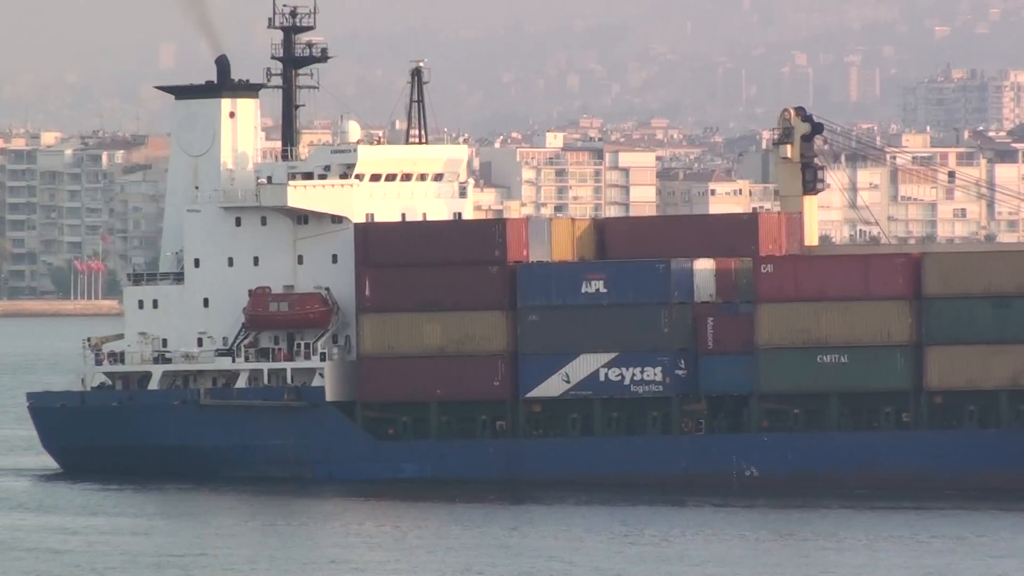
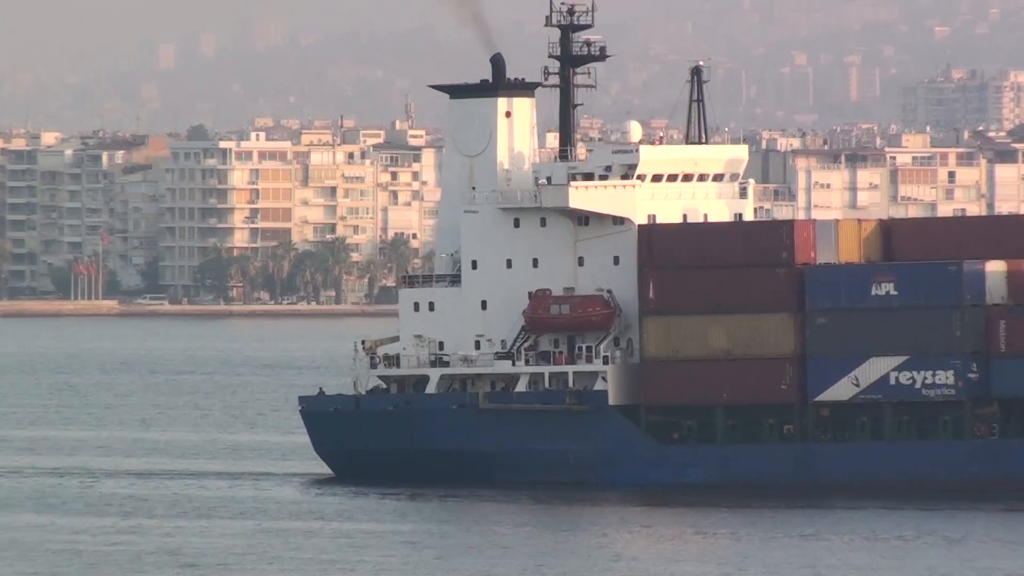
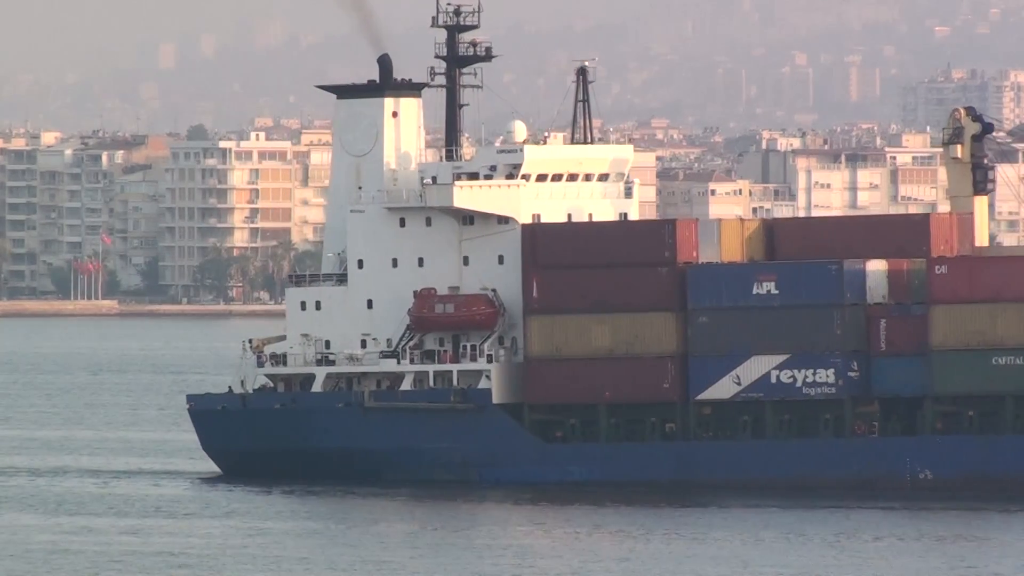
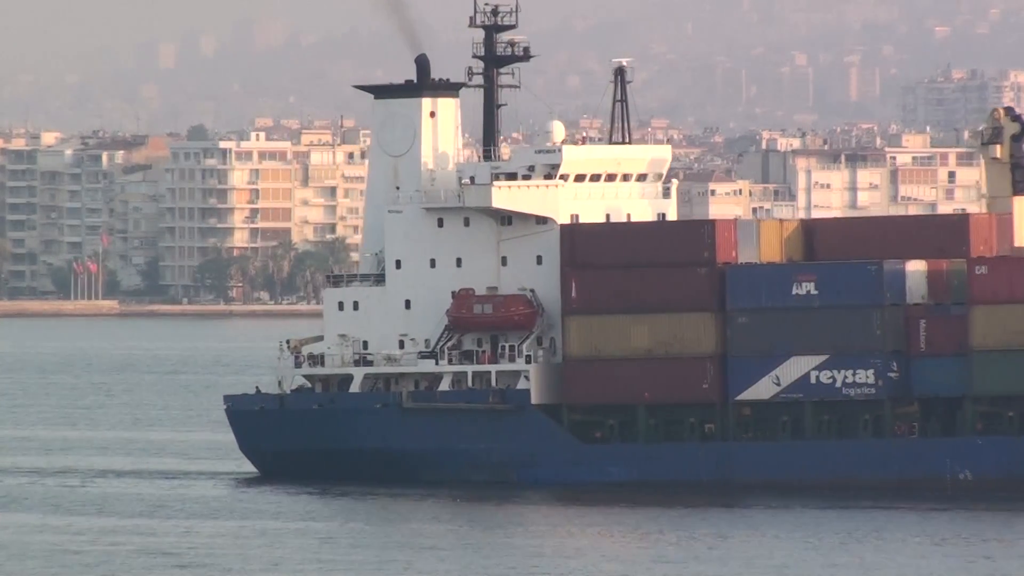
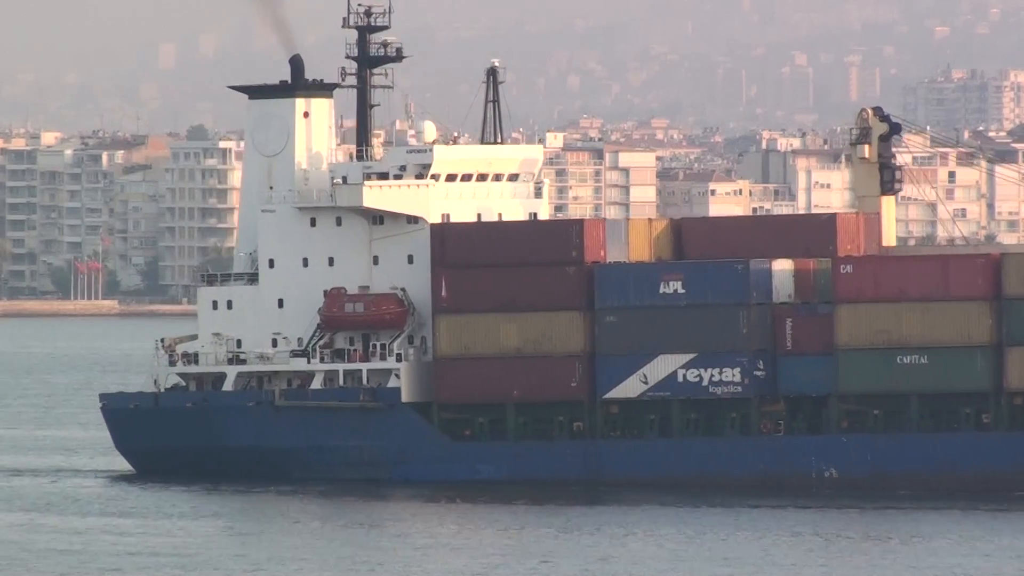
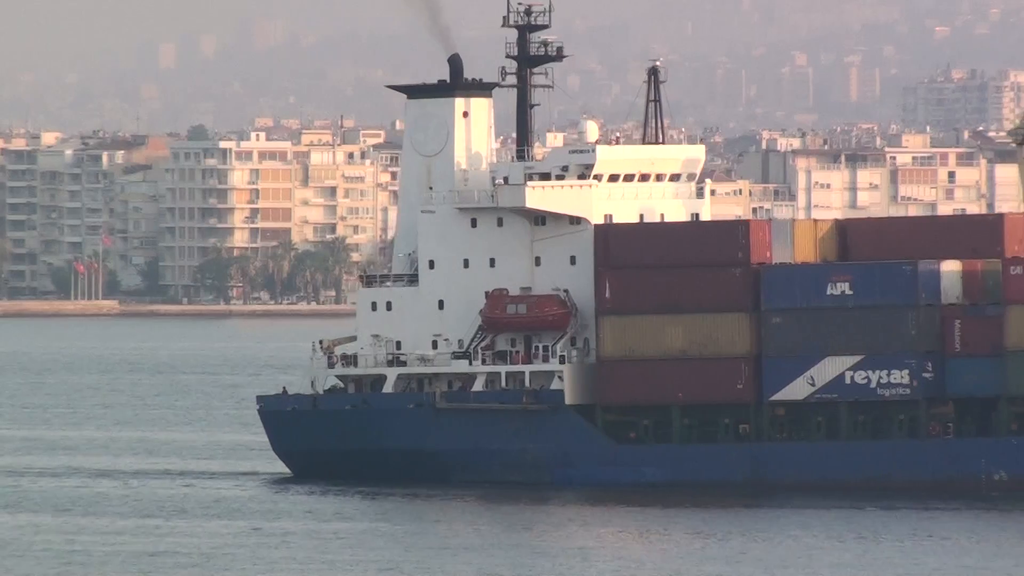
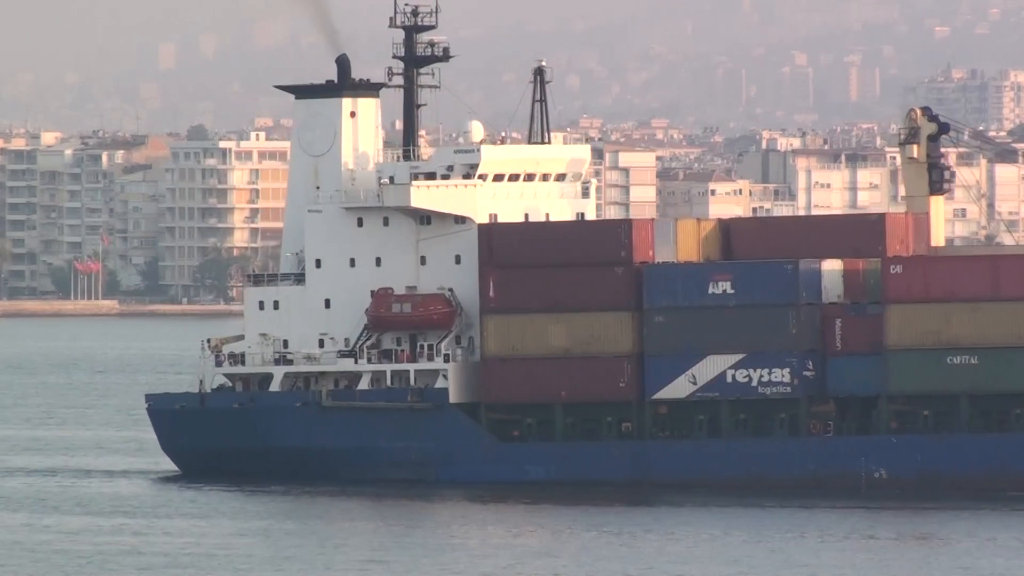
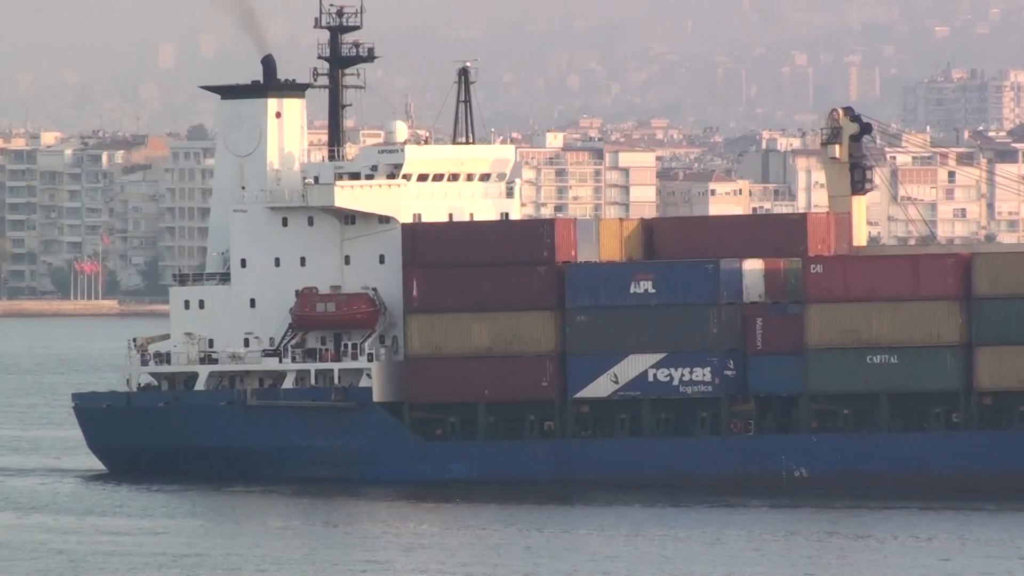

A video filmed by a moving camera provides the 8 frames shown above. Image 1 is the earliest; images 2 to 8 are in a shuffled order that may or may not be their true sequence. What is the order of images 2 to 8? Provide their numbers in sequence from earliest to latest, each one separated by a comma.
8, 5, 7, 3, 4, 6, 2
